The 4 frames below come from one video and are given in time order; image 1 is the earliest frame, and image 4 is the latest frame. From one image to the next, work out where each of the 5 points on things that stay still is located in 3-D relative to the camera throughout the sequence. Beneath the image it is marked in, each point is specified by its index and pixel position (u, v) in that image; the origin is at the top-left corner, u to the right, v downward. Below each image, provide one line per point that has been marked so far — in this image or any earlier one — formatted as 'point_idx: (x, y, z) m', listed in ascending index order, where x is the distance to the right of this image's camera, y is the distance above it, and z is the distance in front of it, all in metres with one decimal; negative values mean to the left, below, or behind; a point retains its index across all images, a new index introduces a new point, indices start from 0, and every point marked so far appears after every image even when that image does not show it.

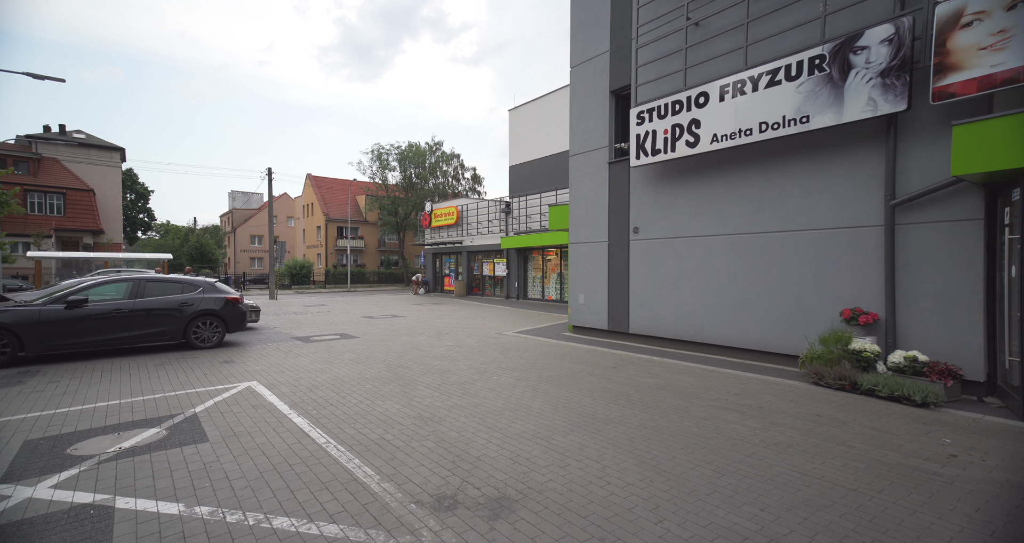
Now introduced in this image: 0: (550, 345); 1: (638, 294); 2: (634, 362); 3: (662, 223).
0: (+0.9, -1.7, +10.6) m
1: (+2.7, -0.5, +10.3) m
2: (+2.1, -1.6, +8.2) m
3: (+3.1, +1.0, +9.8) m
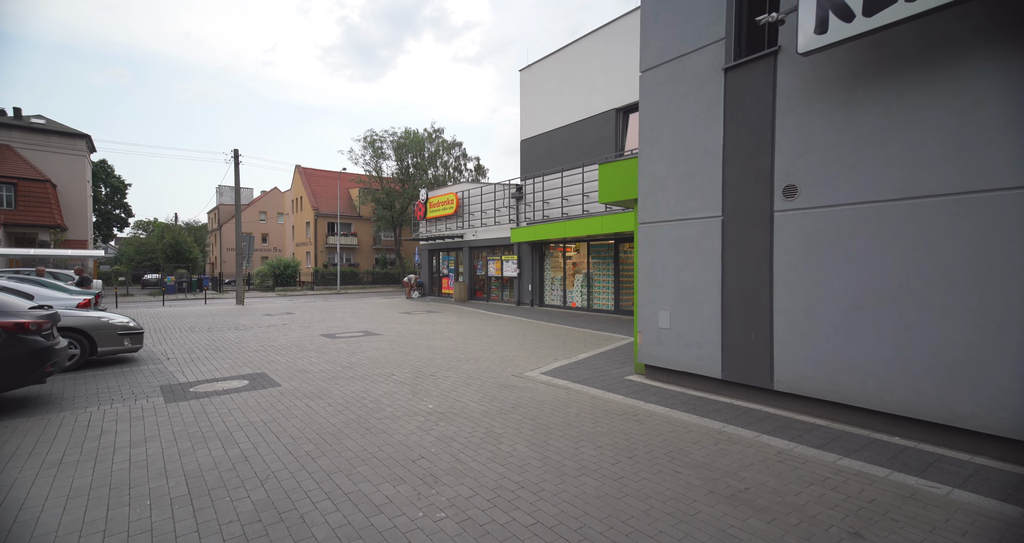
0: (+1.3, -1.7, +5.6) m
1: (+3.1, -0.5, +5.3) m
2: (+2.5, -1.6, +3.2) m
3: (+3.5, +1.0, +4.8) m
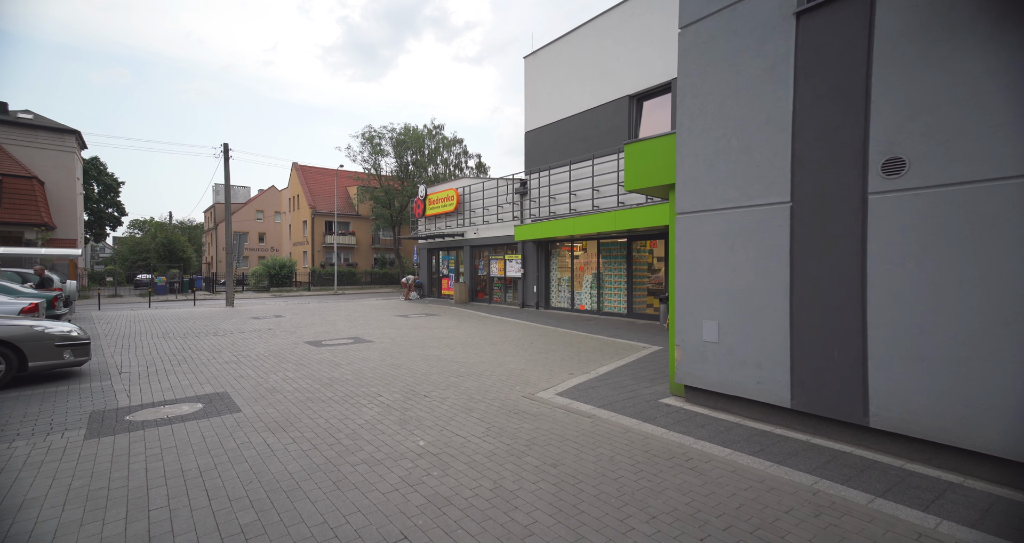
0: (+1.4, -1.7, +4.3) m
1: (+3.3, -0.5, +4.0) m
2: (+2.7, -1.6, +1.9) m
3: (+3.6, +1.0, +3.5) m
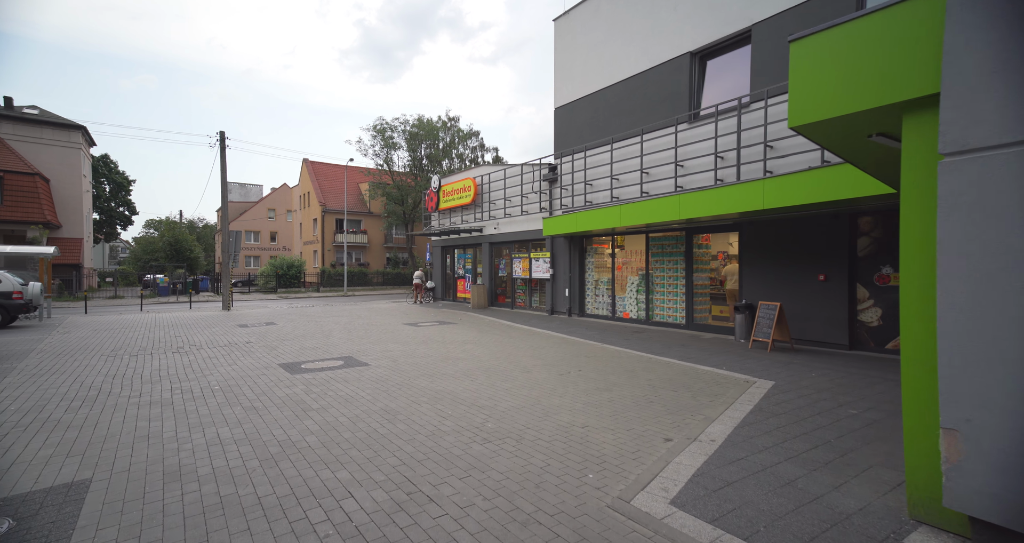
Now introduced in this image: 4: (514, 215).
0: (+1.9, -1.7, +1.2) m
1: (+3.8, -0.5, +0.9) m
2: (+3.1, -1.6, -1.2) m
3: (+4.1, +1.0, +0.3) m
4: (+0.1, +2.3, +19.2) m
